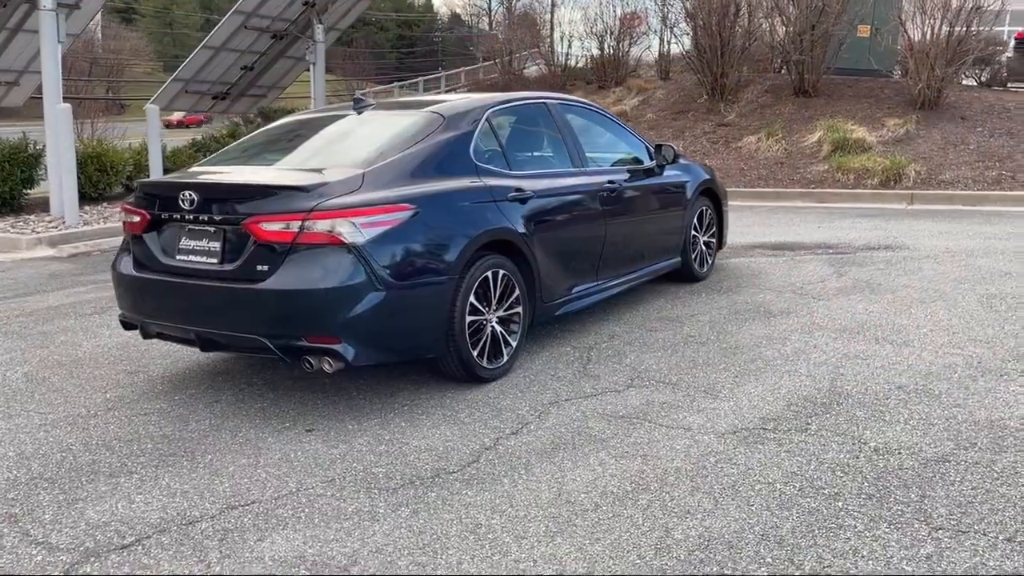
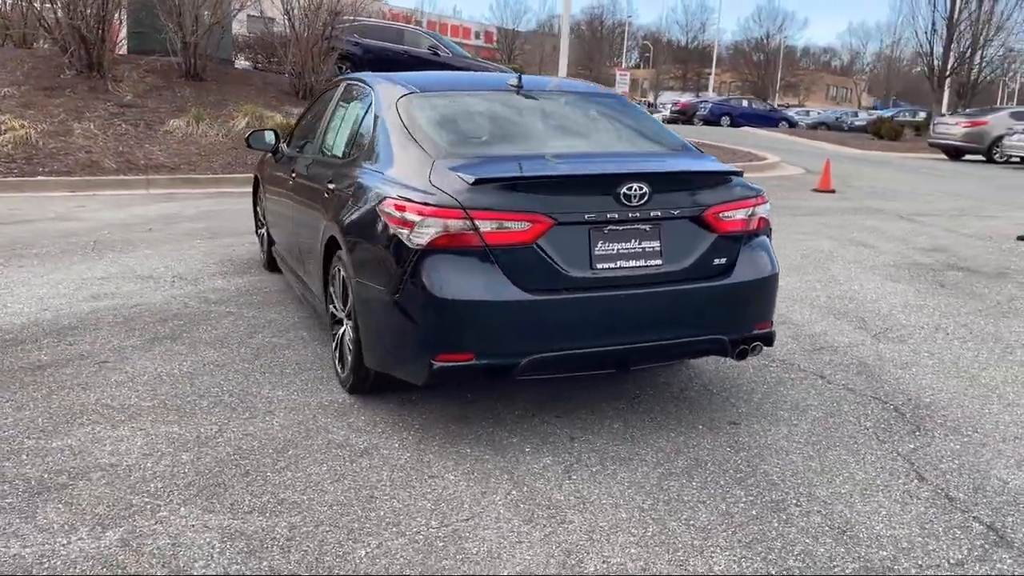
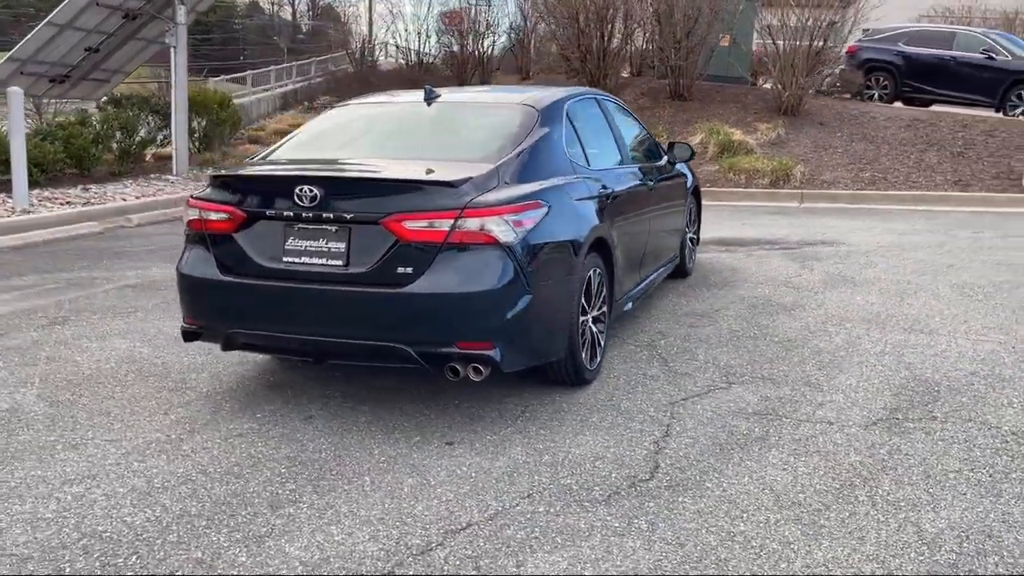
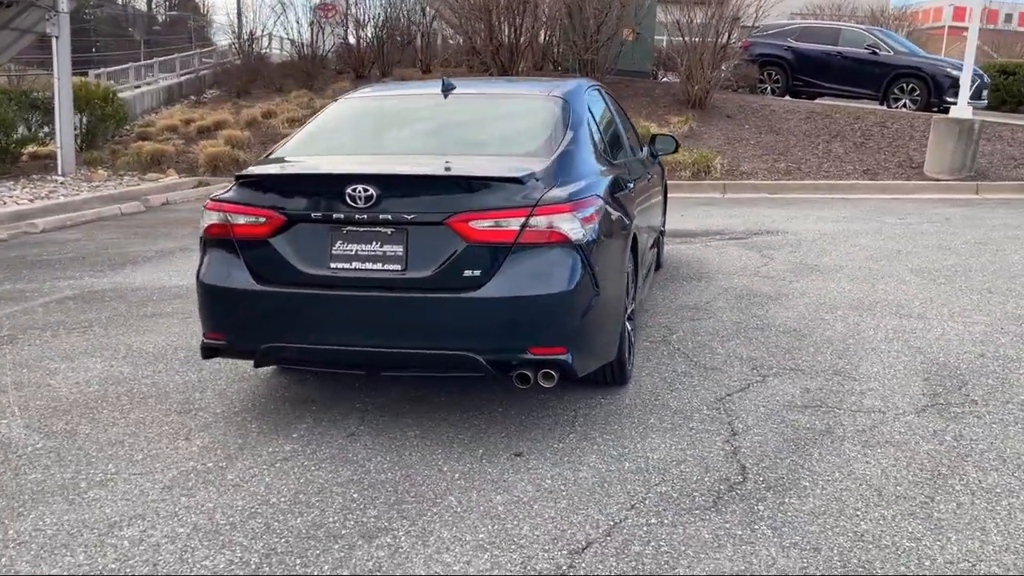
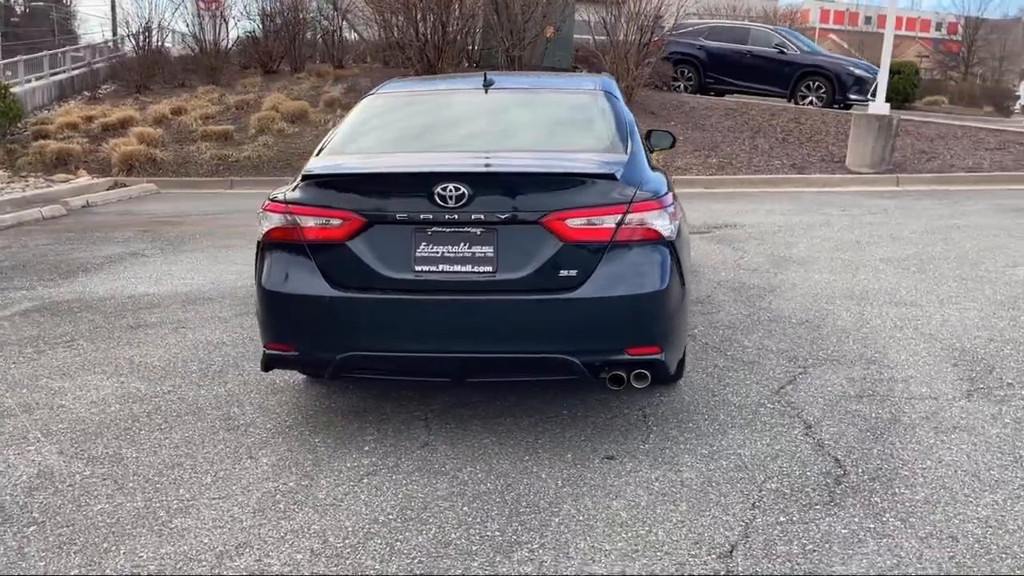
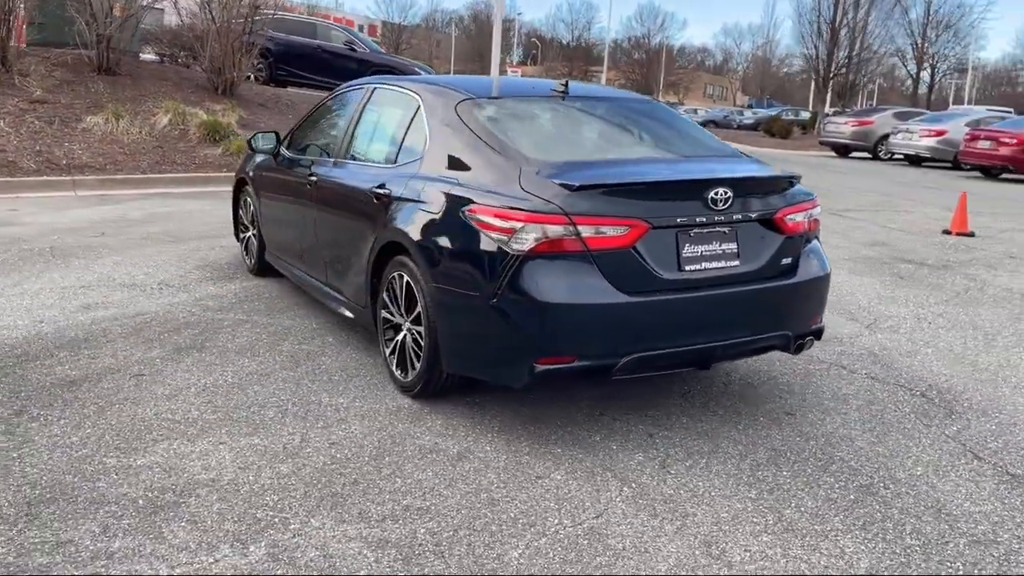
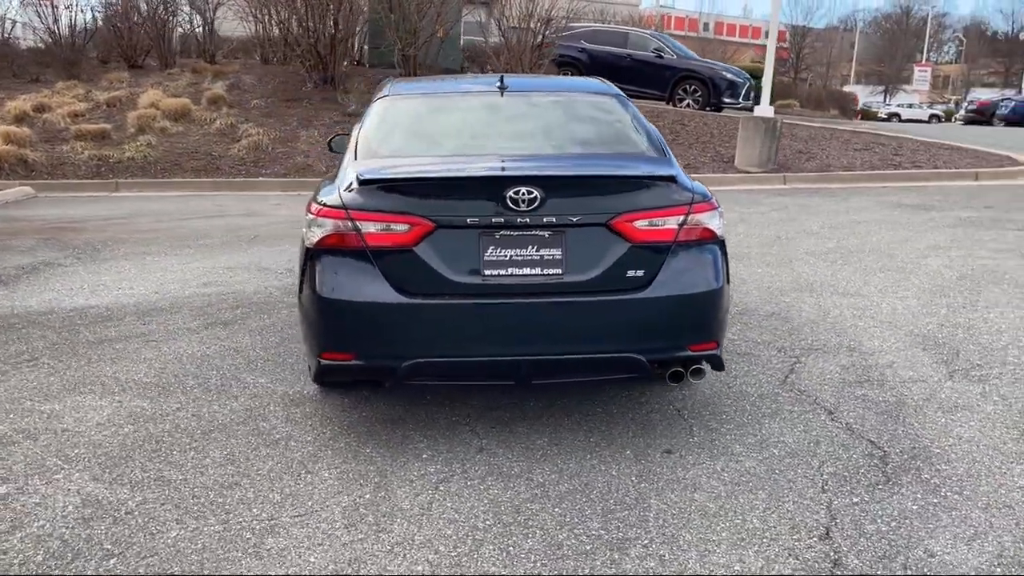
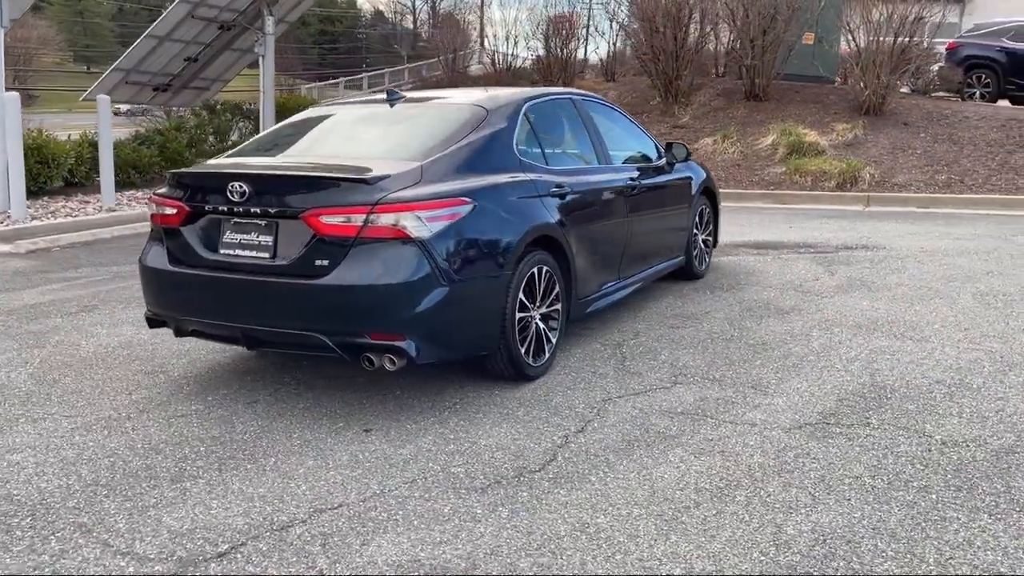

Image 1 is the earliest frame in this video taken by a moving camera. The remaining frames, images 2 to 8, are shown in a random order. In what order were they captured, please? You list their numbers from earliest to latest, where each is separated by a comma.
8, 3, 4, 5, 7, 2, 6
